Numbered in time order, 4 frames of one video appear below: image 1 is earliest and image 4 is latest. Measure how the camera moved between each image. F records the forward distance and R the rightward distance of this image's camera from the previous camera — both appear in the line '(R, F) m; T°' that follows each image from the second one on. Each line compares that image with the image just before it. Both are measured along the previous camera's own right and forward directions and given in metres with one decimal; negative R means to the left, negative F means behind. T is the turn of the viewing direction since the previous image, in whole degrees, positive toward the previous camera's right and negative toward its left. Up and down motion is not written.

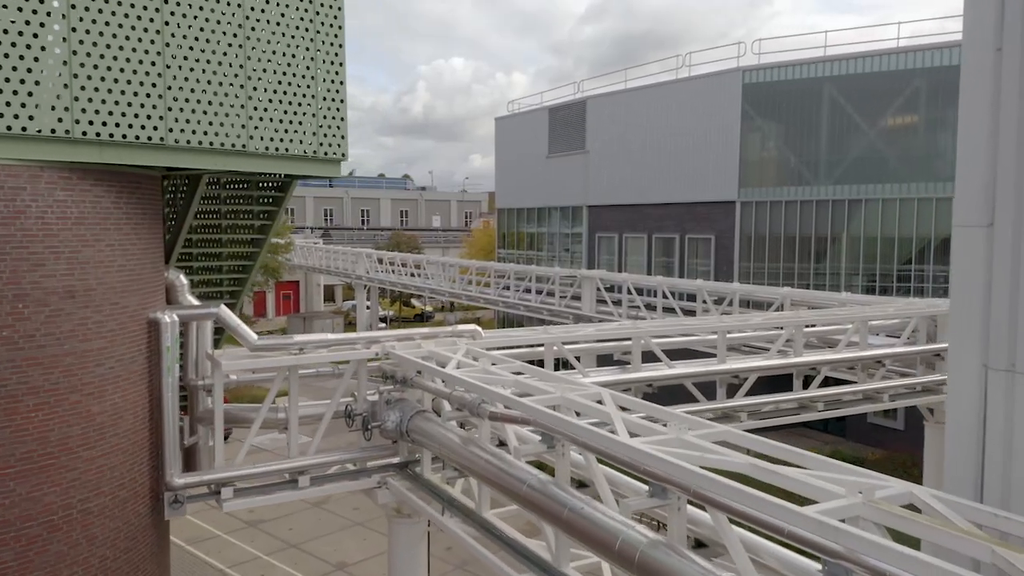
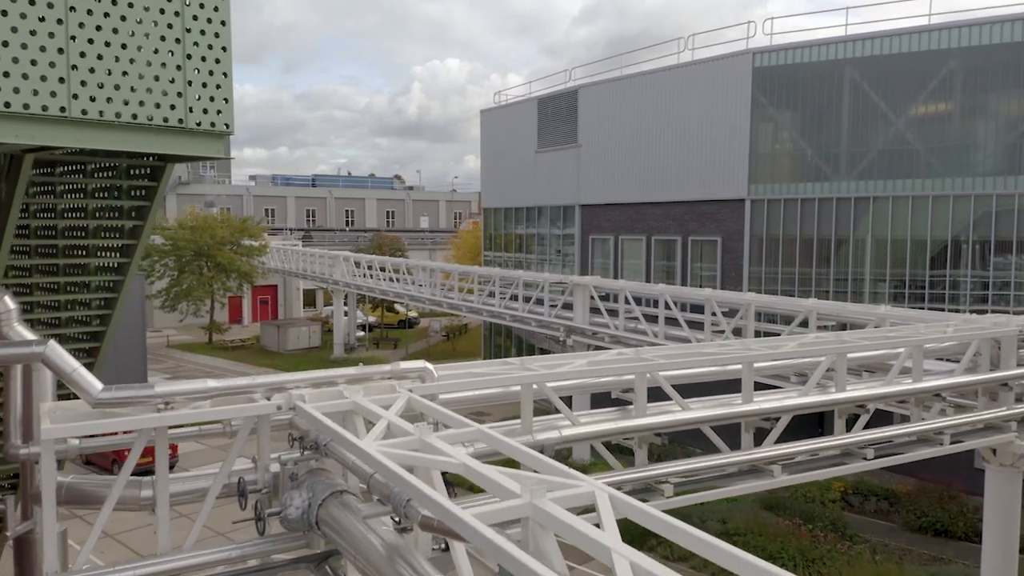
(+0.3, +2.5) m; 0°
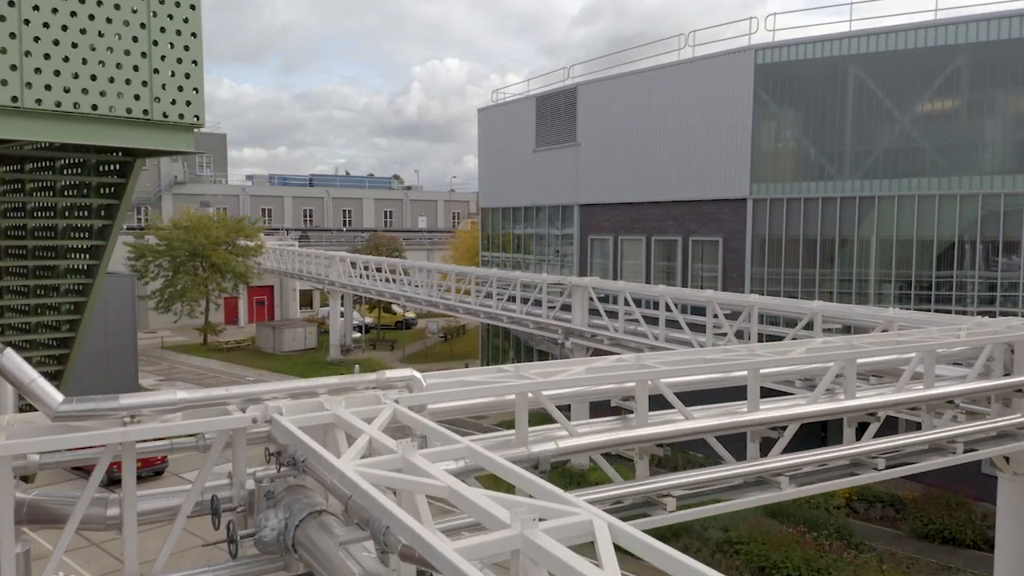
(+0.1, +0.4) m; 0°
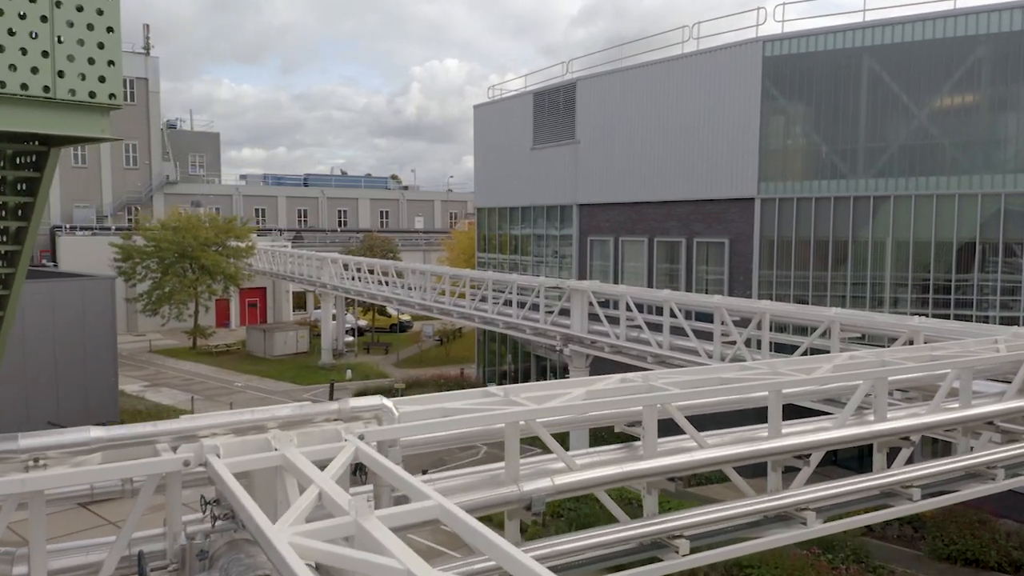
(+0.1, +1.0) m; 0°
